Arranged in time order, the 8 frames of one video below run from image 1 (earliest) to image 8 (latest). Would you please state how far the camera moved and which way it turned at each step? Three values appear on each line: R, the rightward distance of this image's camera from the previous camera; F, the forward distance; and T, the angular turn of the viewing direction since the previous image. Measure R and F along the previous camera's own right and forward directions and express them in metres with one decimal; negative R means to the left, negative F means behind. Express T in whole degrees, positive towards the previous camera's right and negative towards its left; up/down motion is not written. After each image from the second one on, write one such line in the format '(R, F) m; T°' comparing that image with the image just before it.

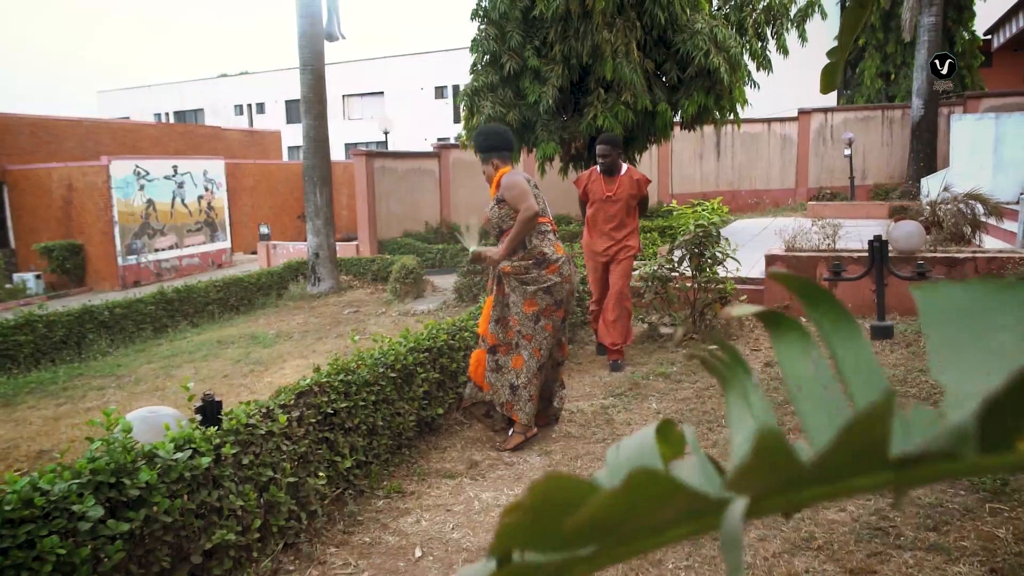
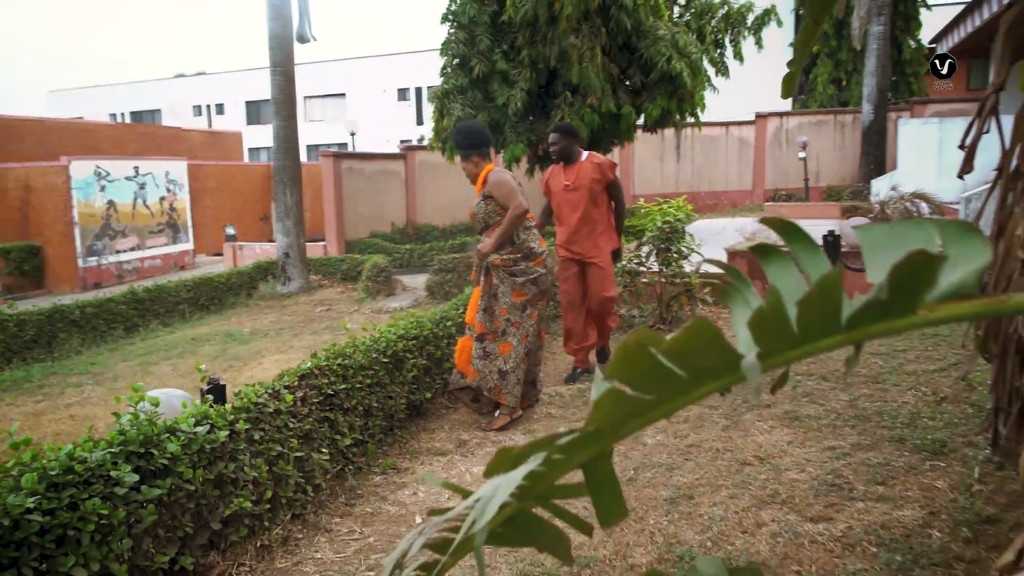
(-0.1, -0.2) m; +3°
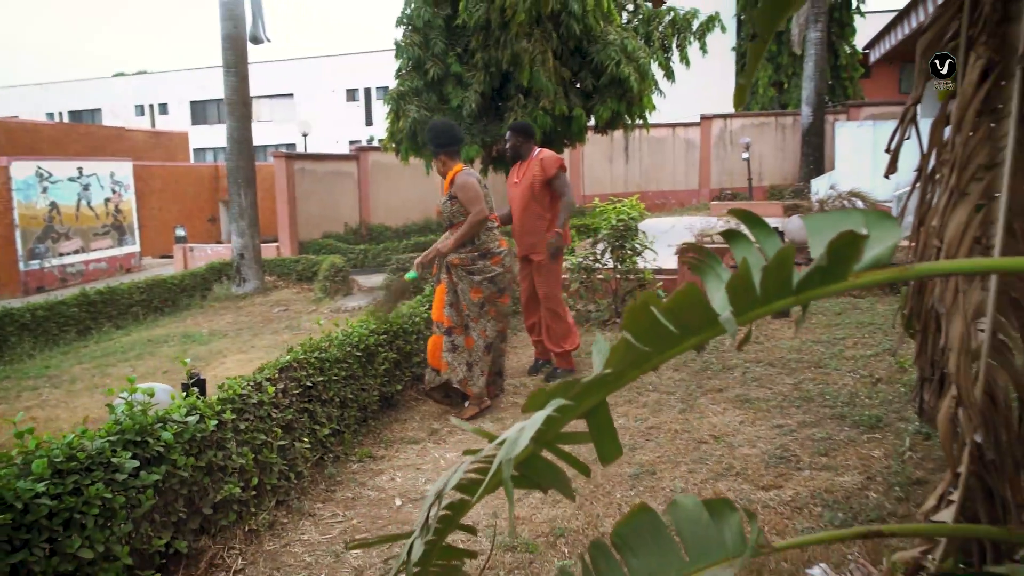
(-0.1, -0.2) m; +4°
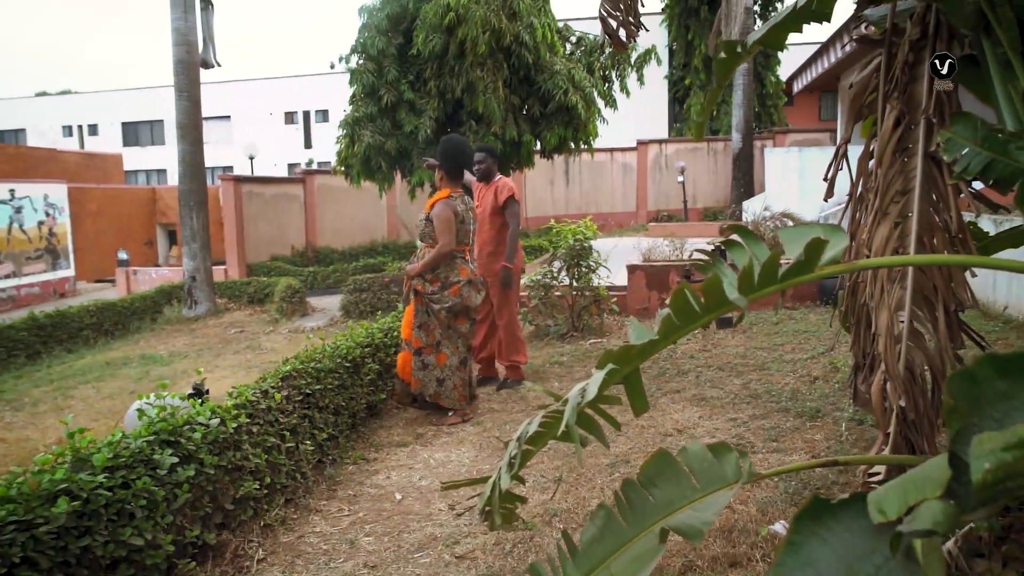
(-0.2, -0.4) m; +5°
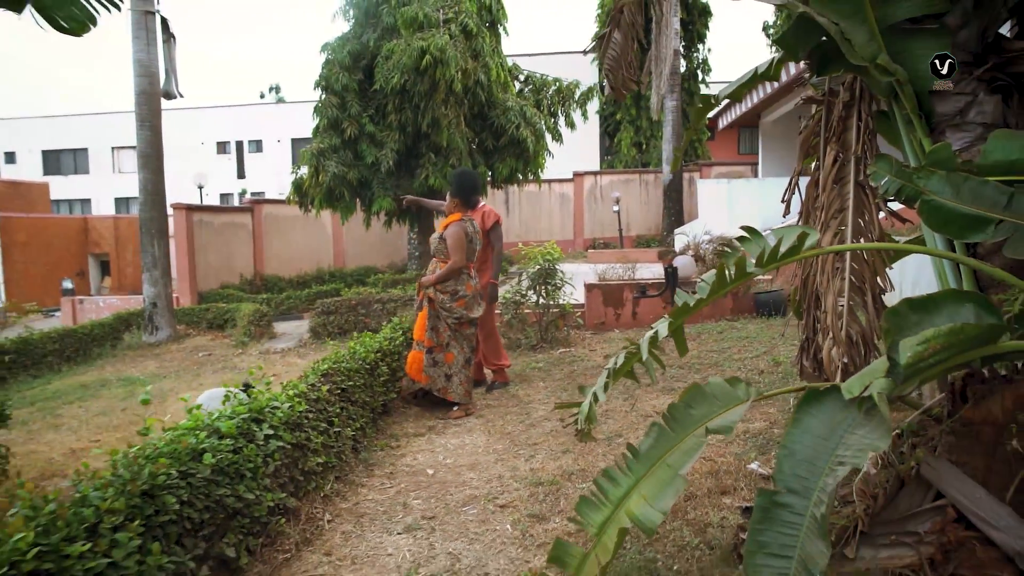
(-0.5, -0.7) m; +6°
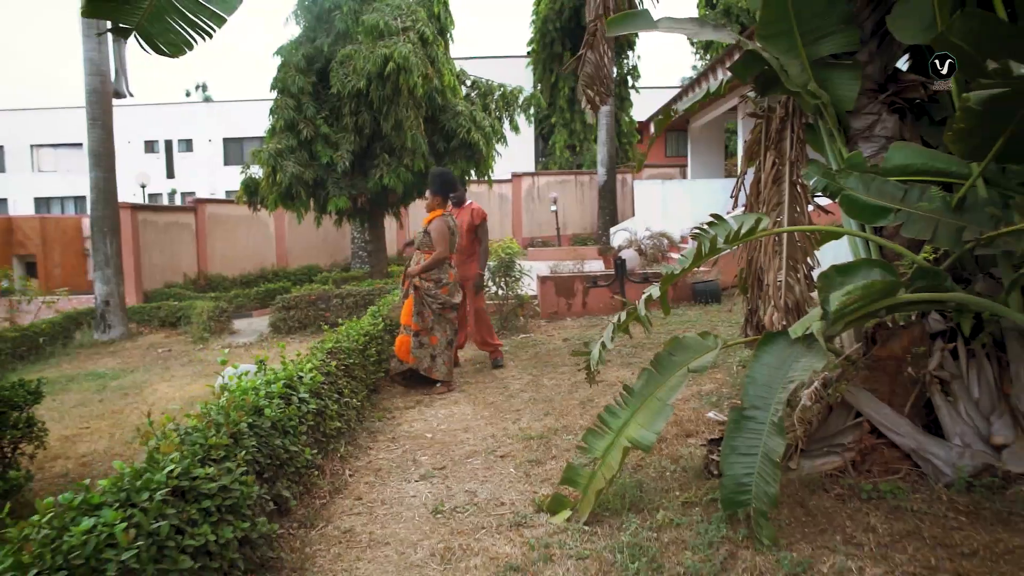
(-0.4, -0.6) m; +5°
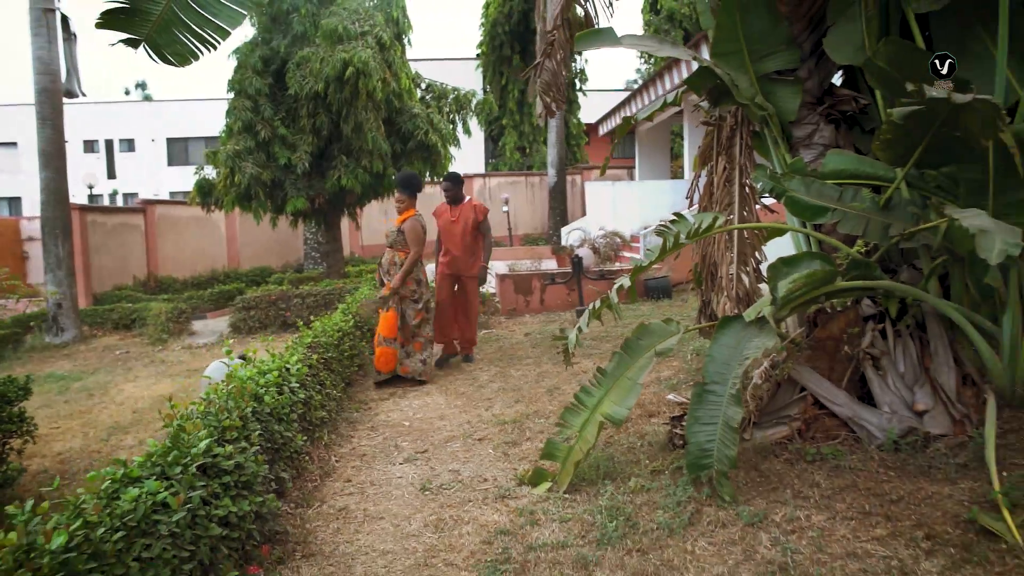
(-0.2, -0.3) m; +4°
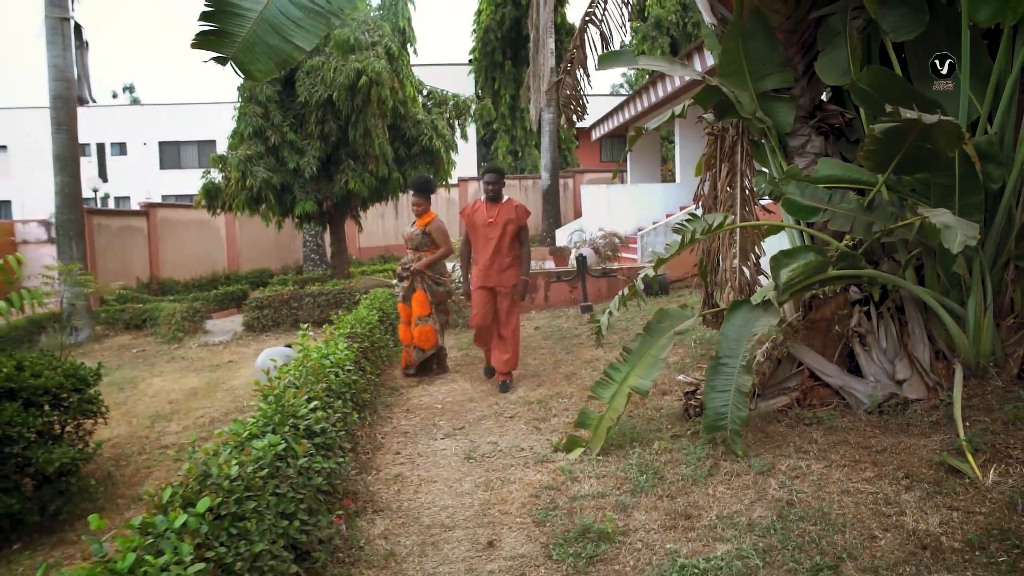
(-0.3, -0.5) m; +1°
